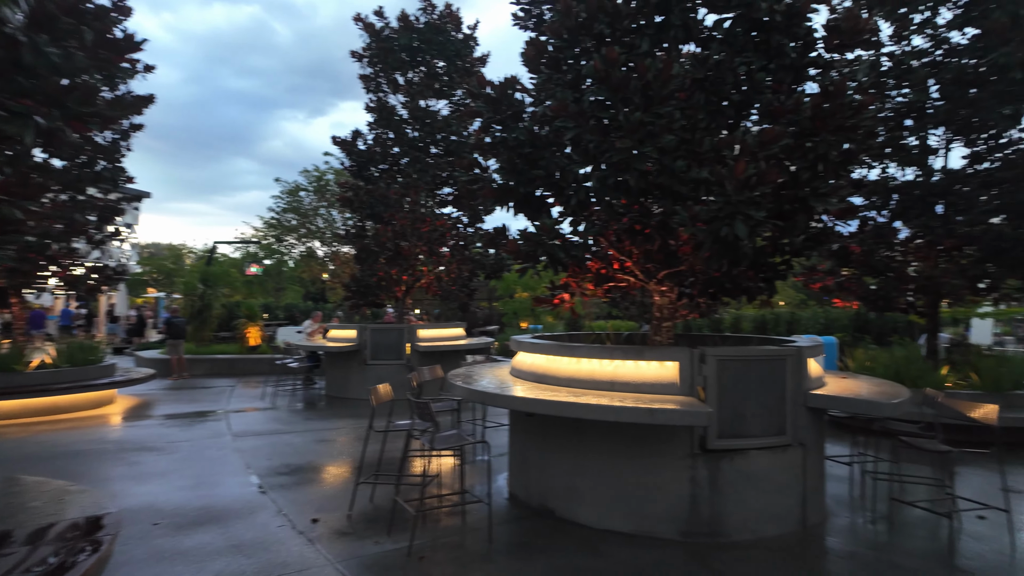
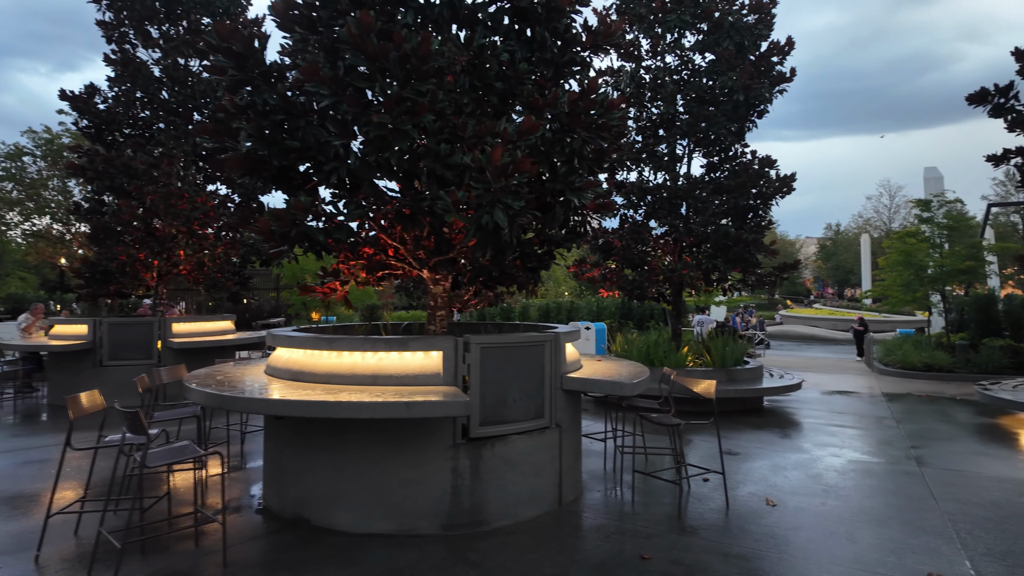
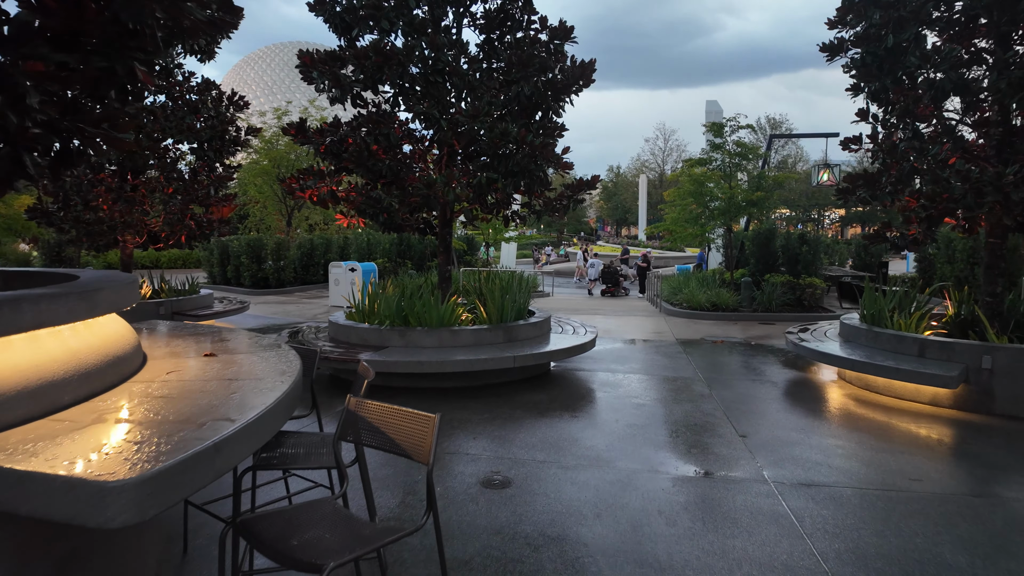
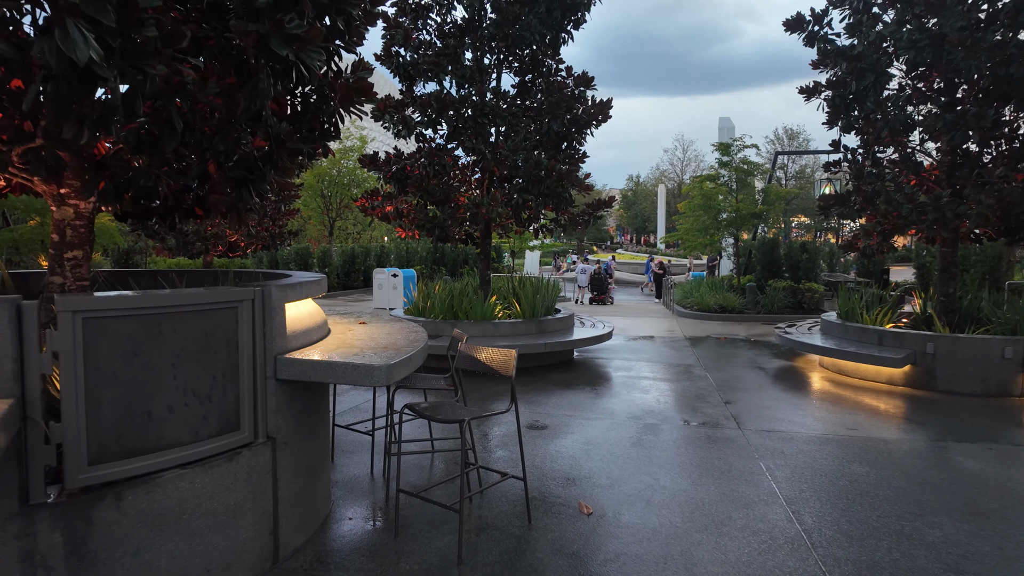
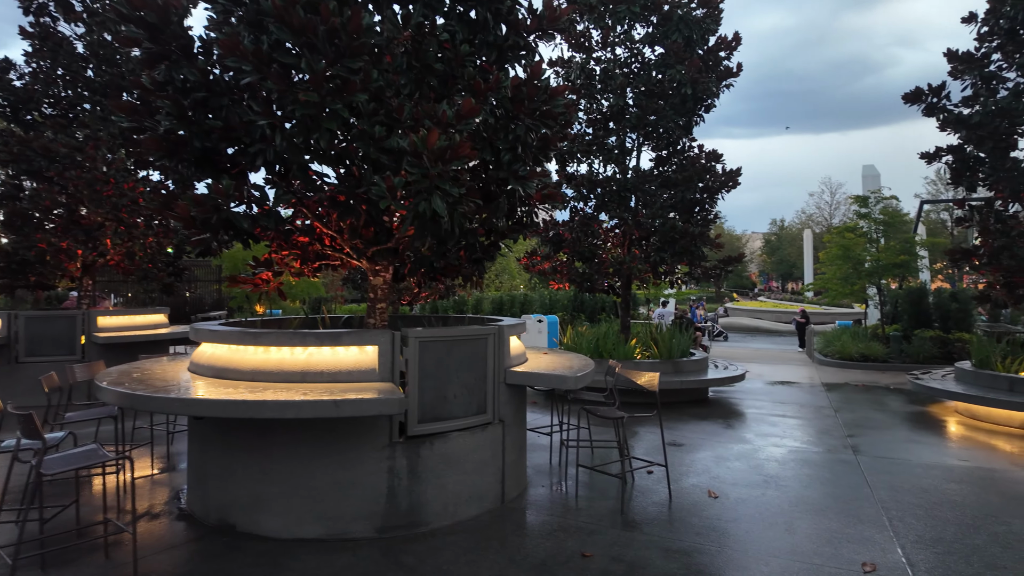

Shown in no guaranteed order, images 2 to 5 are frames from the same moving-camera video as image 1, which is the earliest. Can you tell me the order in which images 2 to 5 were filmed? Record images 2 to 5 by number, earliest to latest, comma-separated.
2, 5, 4, 3
